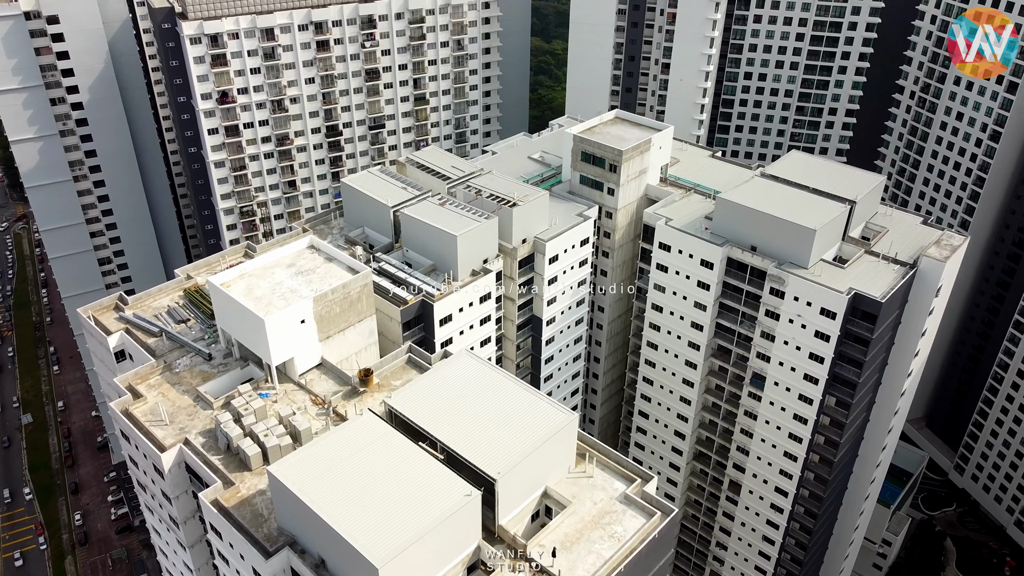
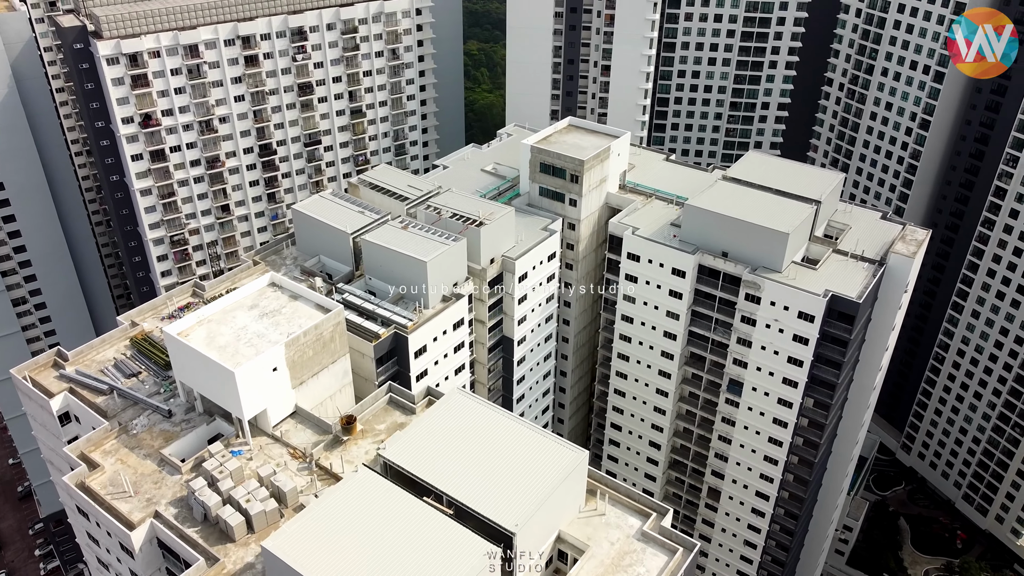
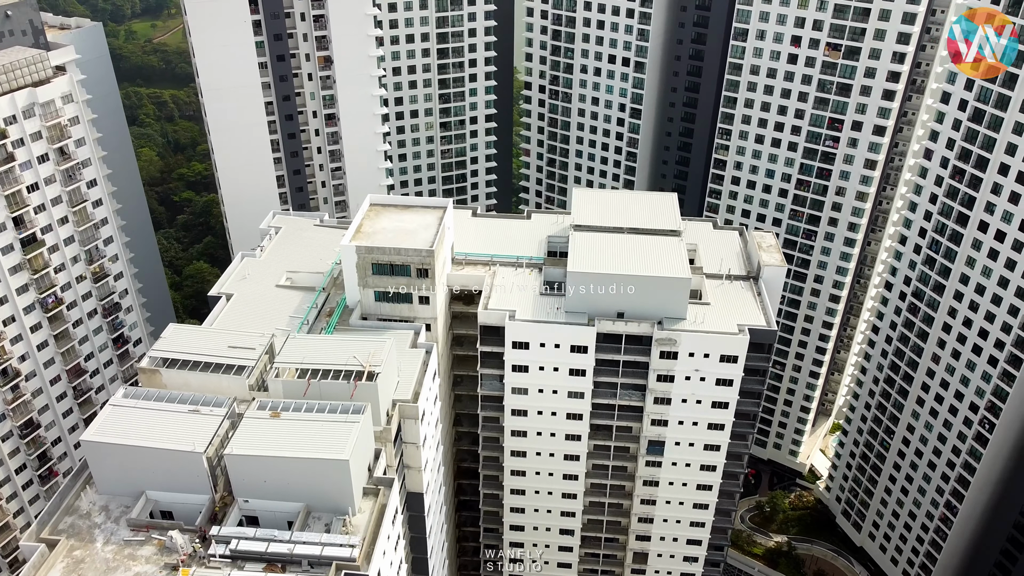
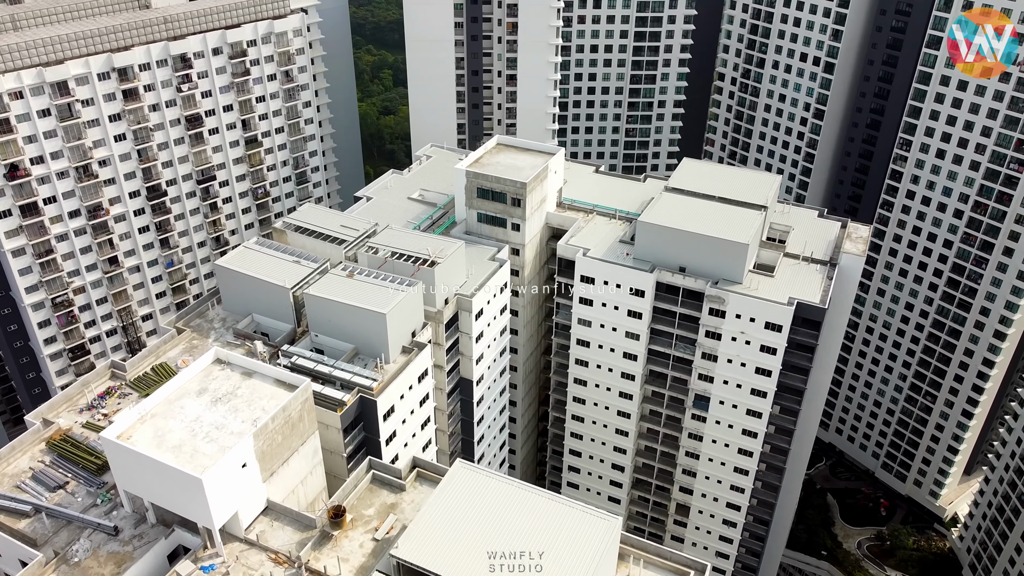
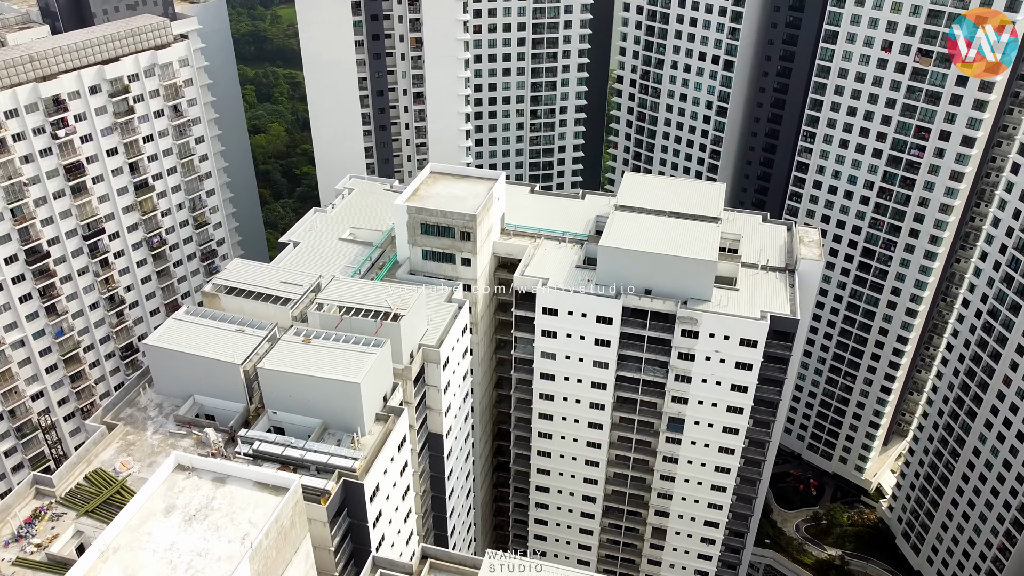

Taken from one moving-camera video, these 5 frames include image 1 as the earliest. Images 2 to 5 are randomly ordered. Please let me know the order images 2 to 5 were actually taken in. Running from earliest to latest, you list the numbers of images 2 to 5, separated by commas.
2, 4, 5, 3
